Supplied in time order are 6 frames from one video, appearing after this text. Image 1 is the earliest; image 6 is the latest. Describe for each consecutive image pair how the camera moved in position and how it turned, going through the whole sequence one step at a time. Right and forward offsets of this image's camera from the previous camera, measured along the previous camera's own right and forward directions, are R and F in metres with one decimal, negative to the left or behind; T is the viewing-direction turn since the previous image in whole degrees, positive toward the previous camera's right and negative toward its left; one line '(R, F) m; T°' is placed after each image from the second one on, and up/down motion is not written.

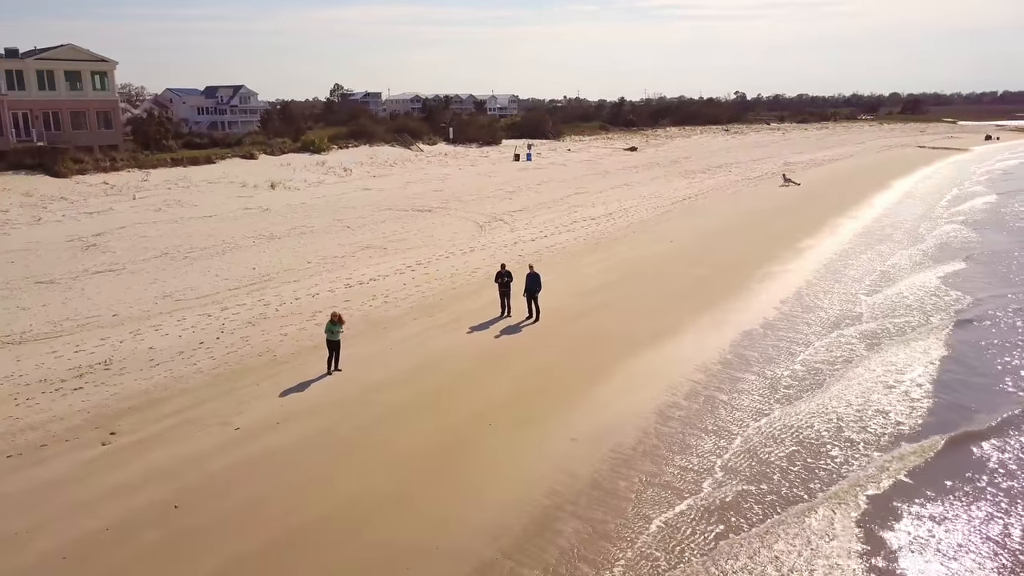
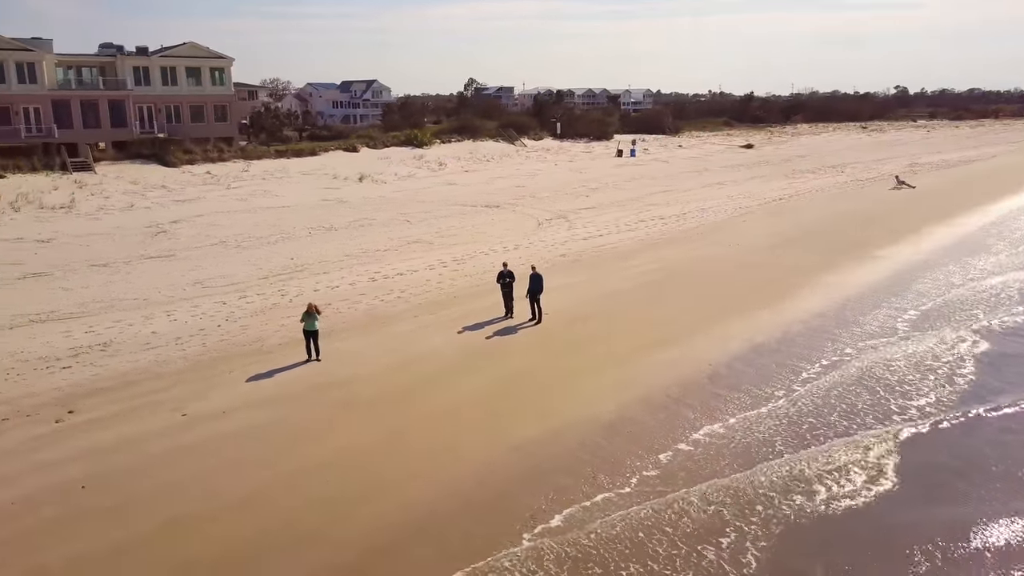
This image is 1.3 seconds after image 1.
(+2.3, +0.4) m; -9°
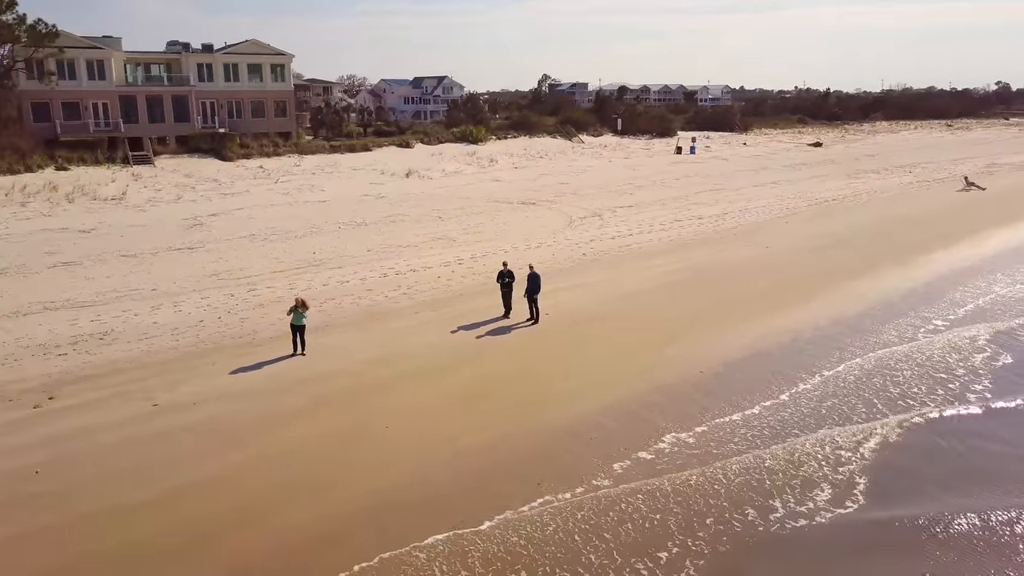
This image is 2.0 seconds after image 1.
(+1.4, +0.2) m; -5°
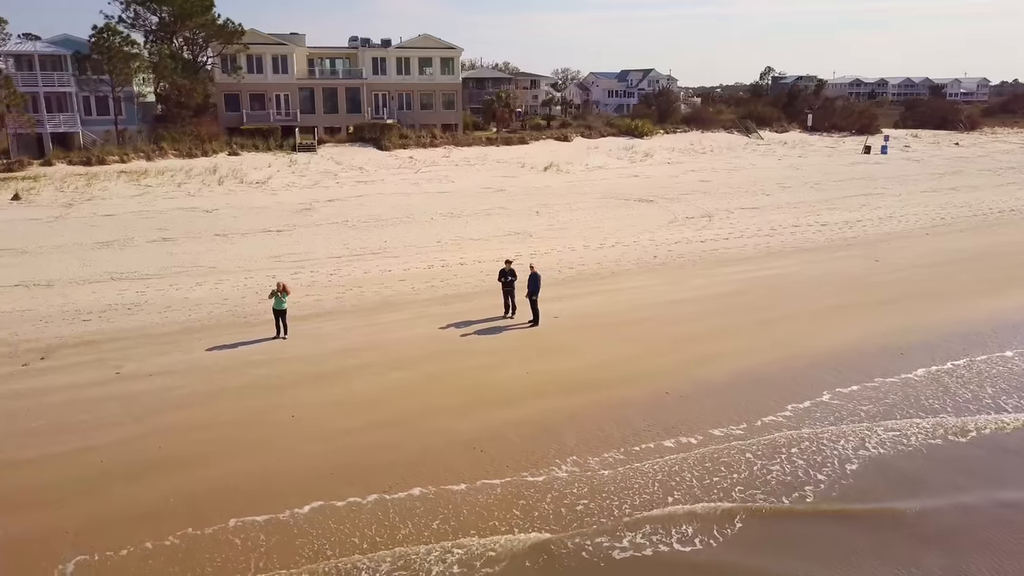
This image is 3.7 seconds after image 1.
(+3.6, +0.9) m; -15°
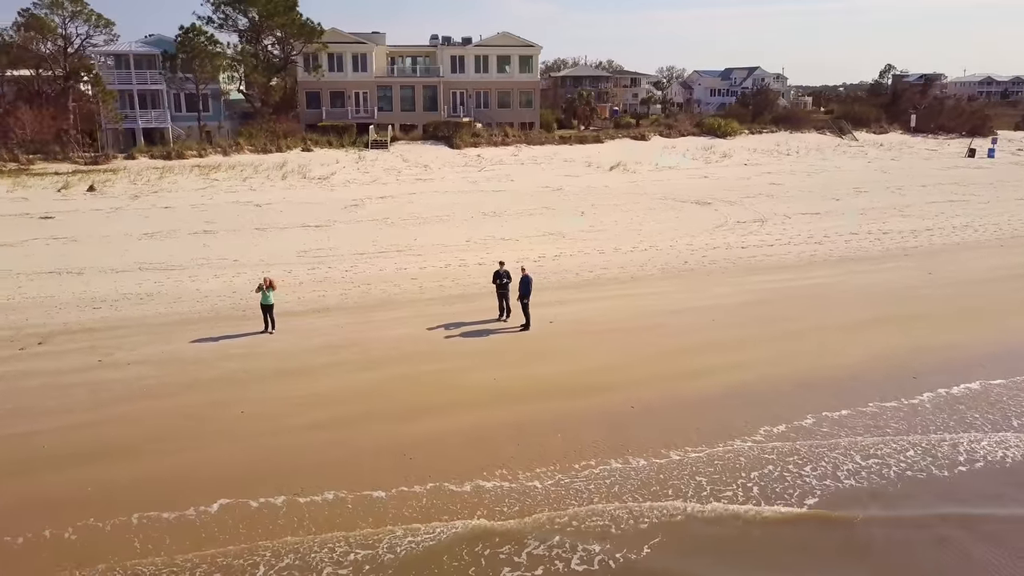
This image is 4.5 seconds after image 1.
(+1.9, +0.5) m; -7°
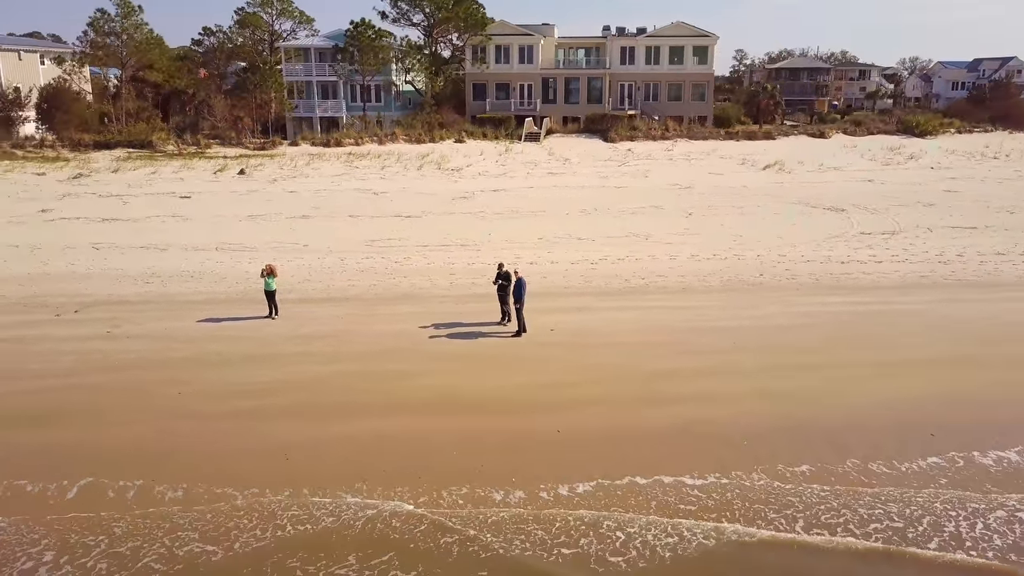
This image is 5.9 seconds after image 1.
(+3.4, +1.2) m; -15°
